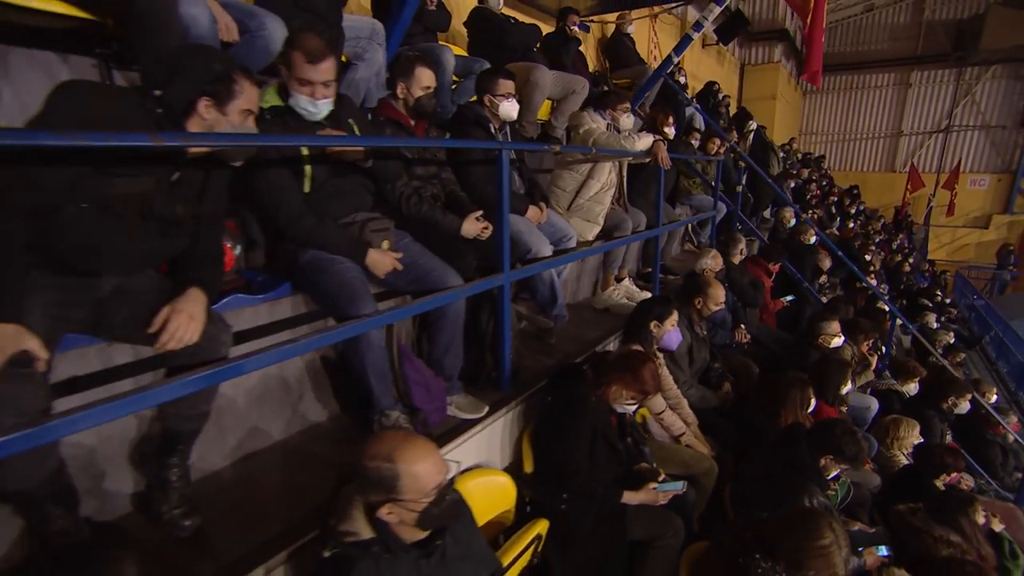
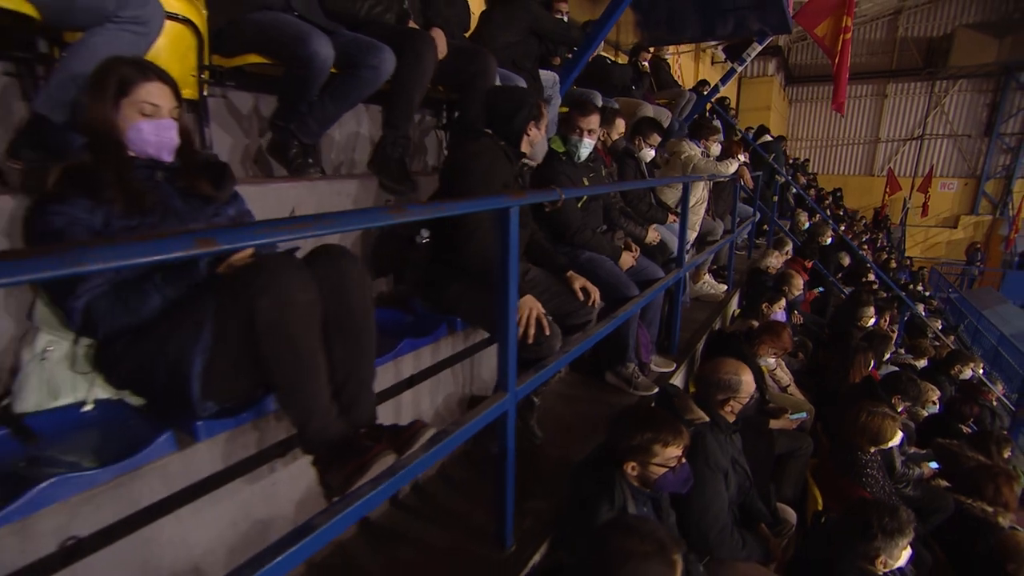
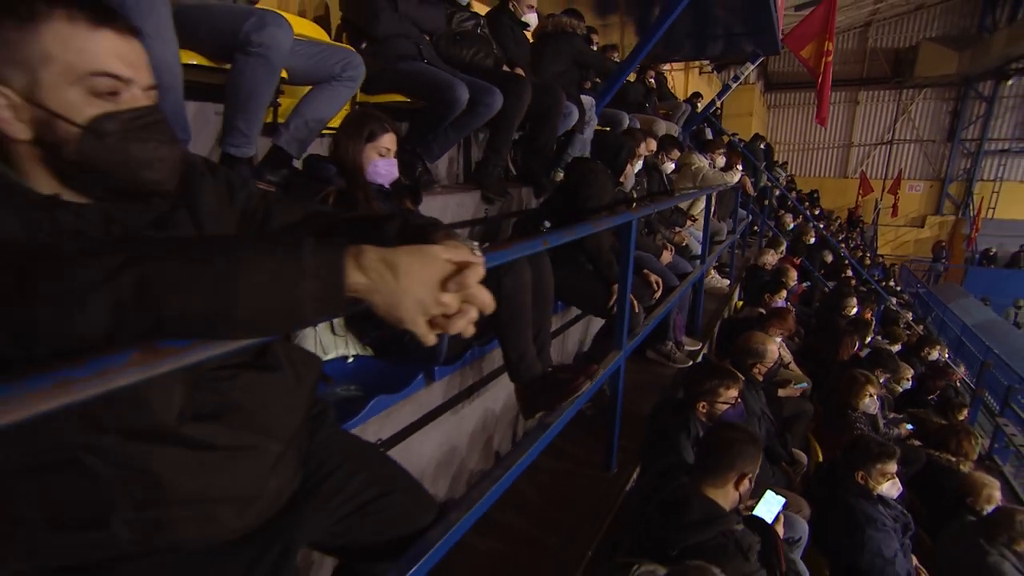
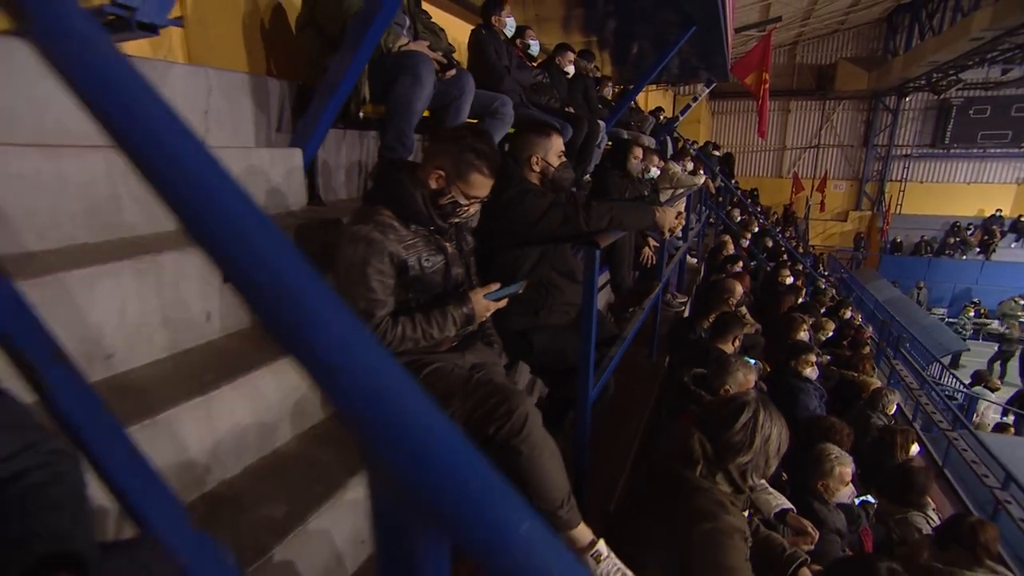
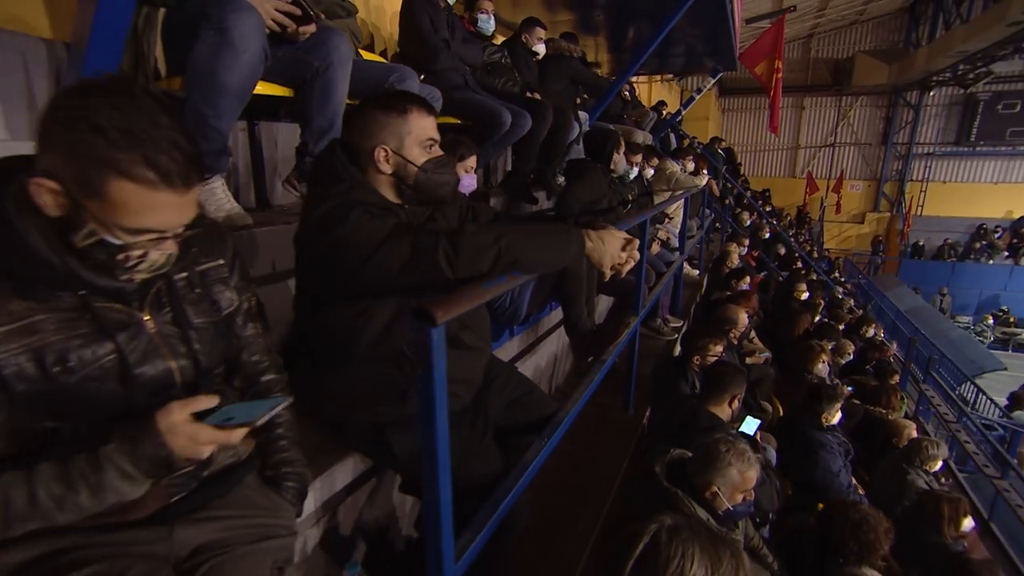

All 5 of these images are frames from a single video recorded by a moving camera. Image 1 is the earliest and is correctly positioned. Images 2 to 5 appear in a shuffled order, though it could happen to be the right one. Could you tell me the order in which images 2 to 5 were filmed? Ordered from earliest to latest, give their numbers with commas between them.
2, 3, 5, 4
